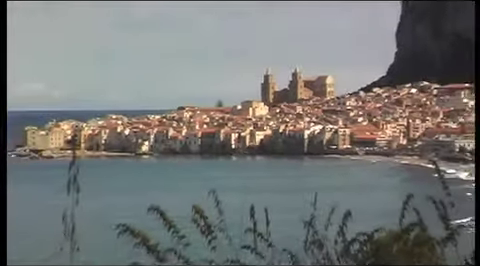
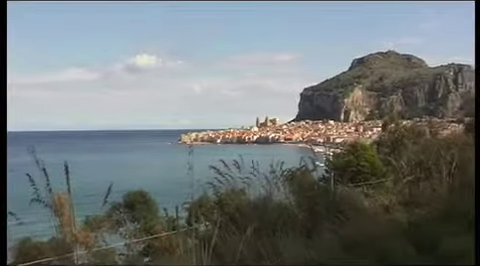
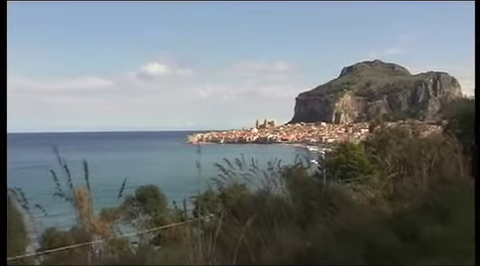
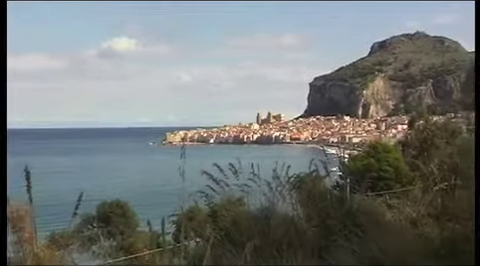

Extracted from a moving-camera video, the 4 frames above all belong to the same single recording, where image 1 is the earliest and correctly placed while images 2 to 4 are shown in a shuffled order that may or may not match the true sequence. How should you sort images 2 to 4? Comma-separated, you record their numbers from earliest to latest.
4, 2, 3
